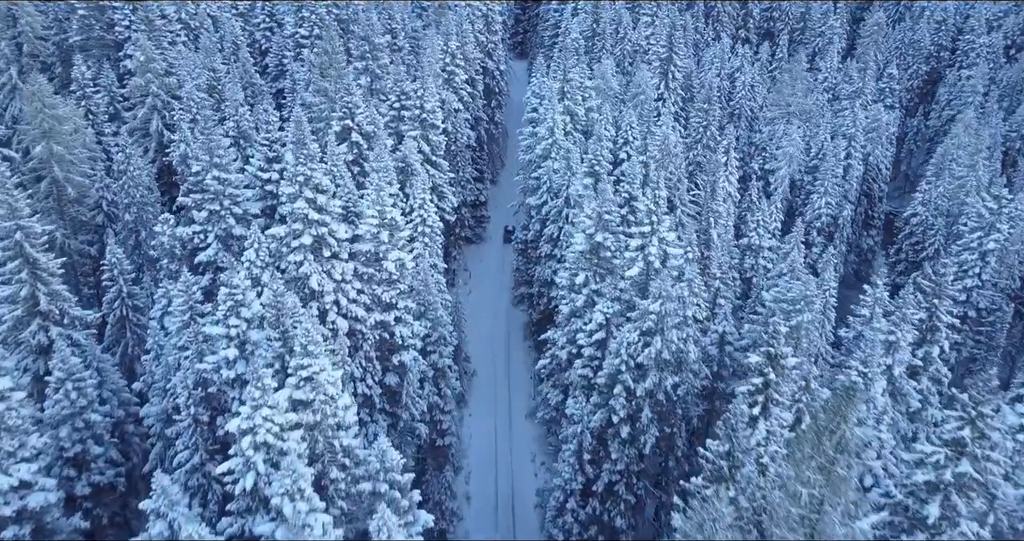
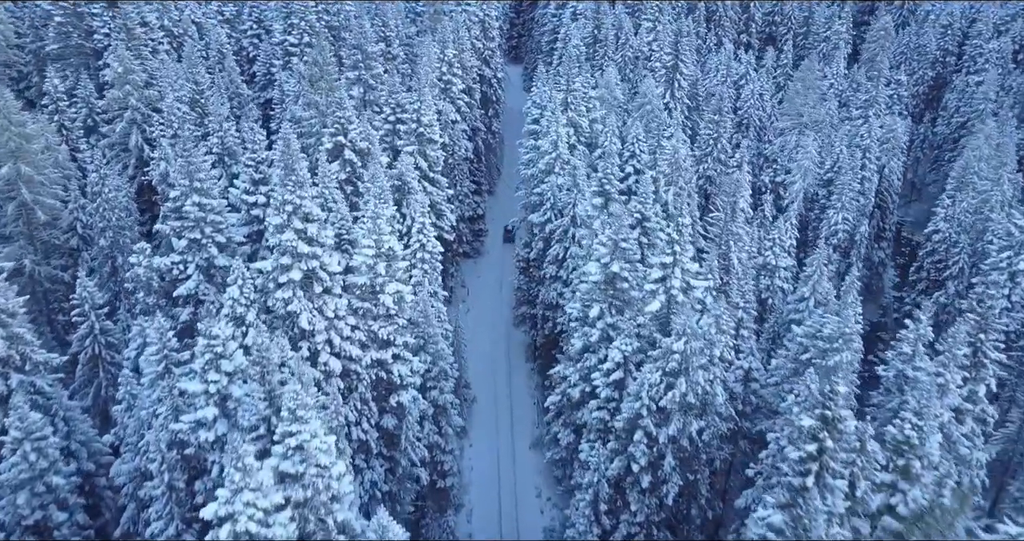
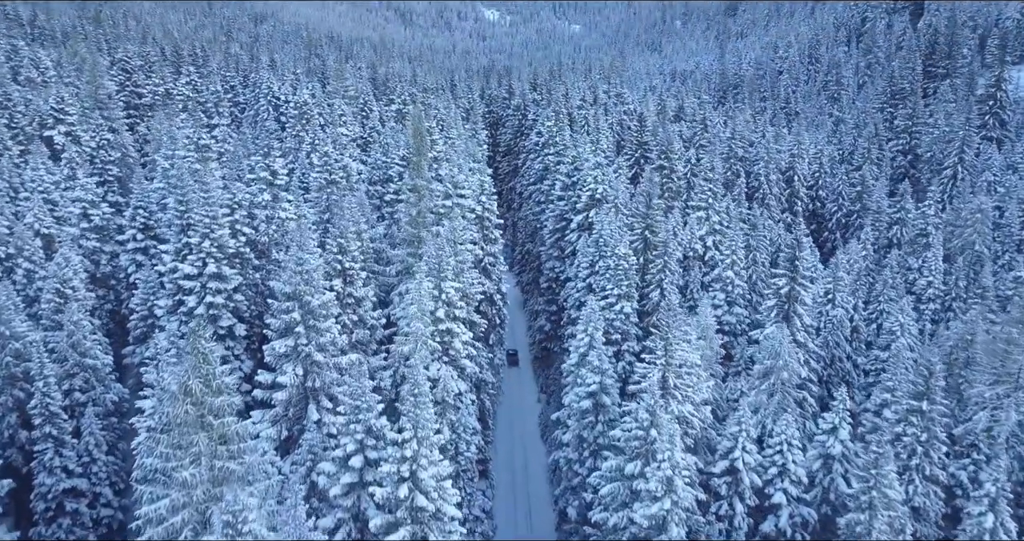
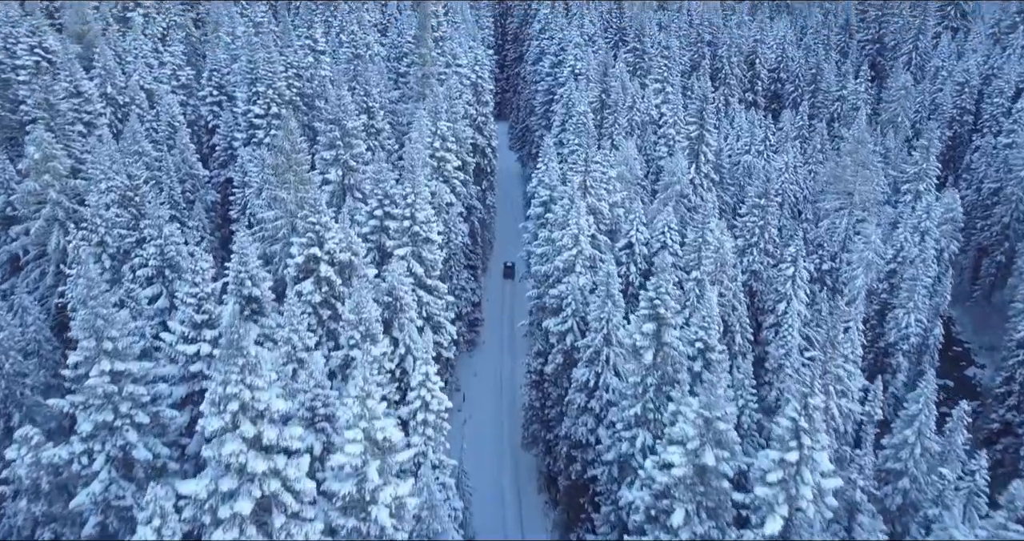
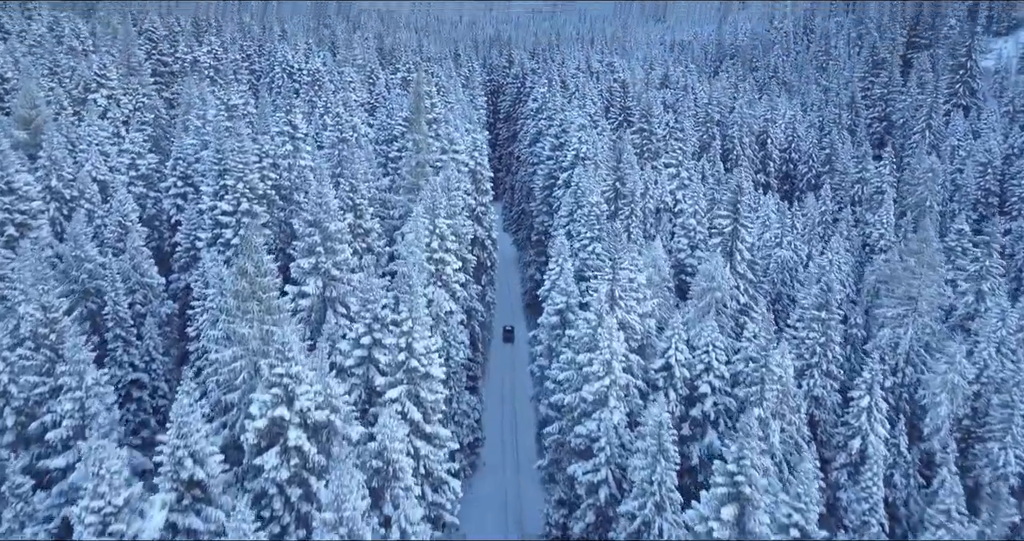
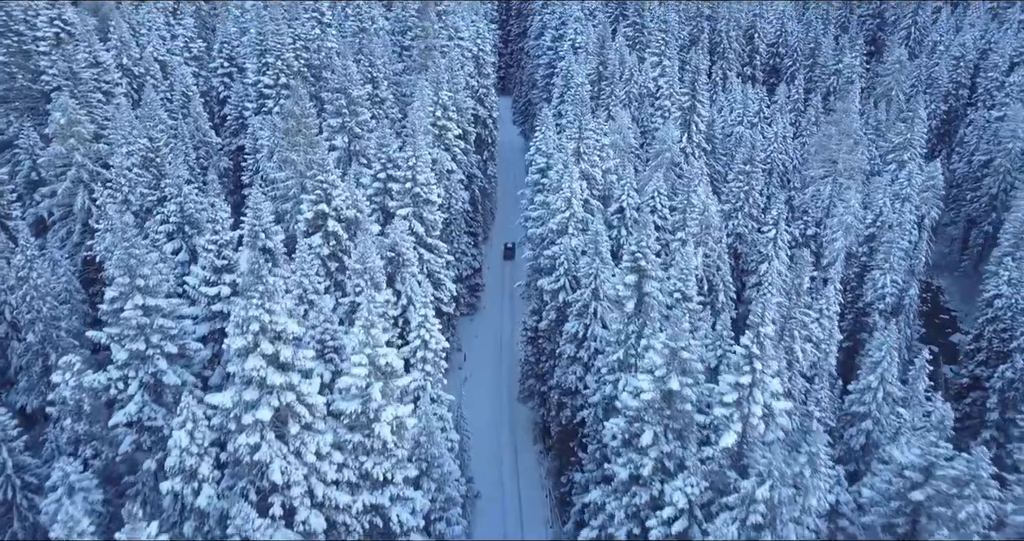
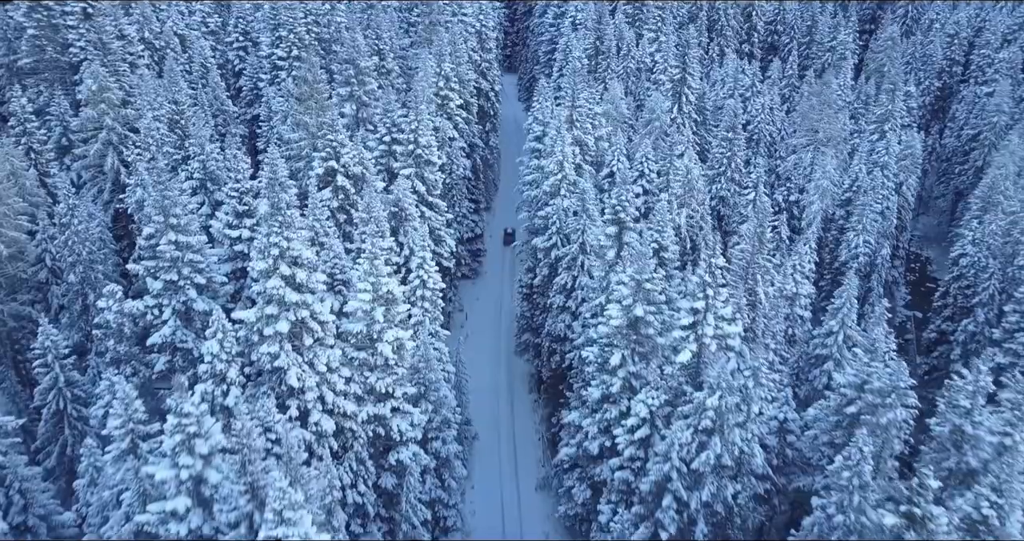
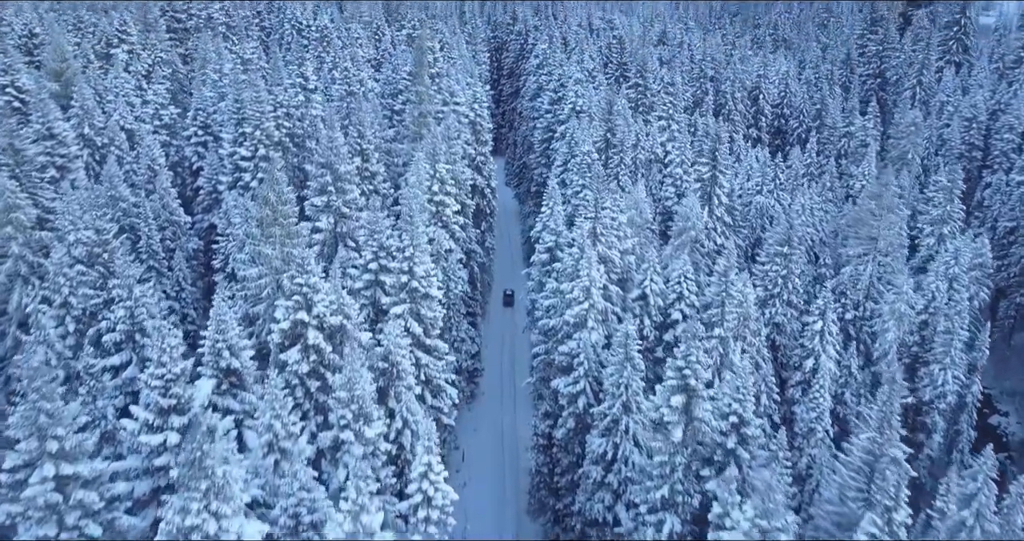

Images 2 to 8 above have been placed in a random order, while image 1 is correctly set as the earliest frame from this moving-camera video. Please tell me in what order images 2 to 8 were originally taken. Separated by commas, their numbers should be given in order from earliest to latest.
2, 7, 6, 4, 8, 5, 3
